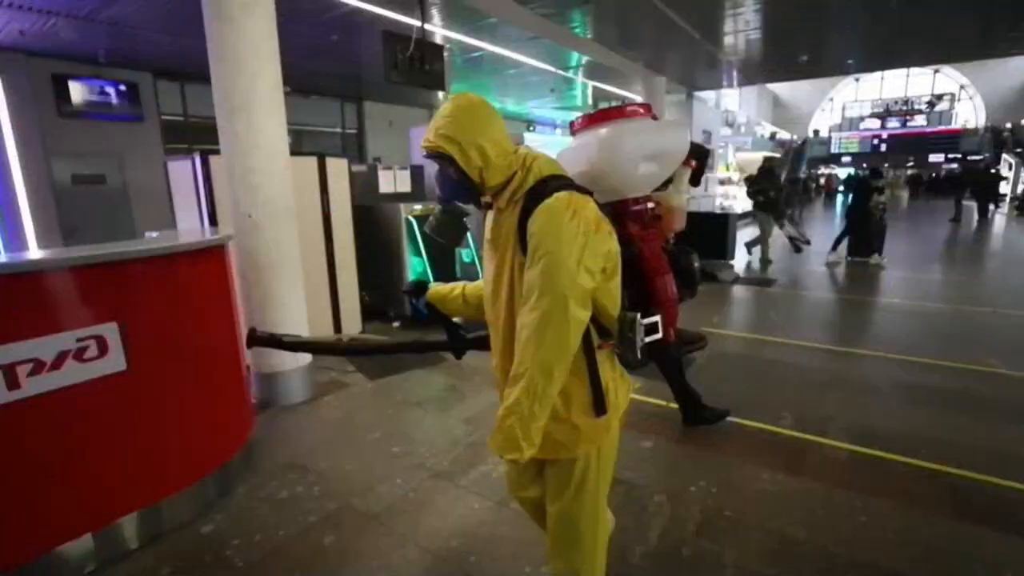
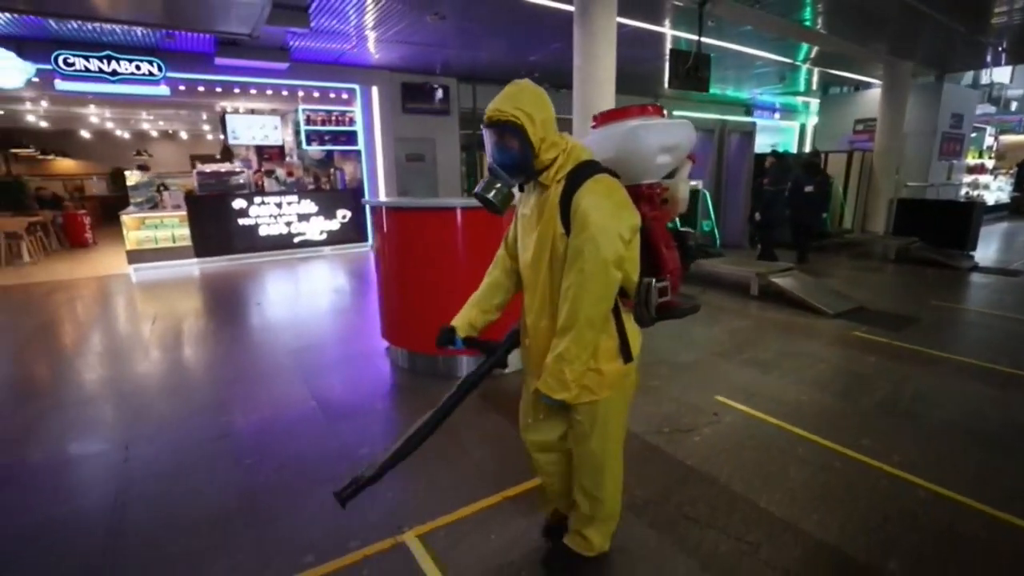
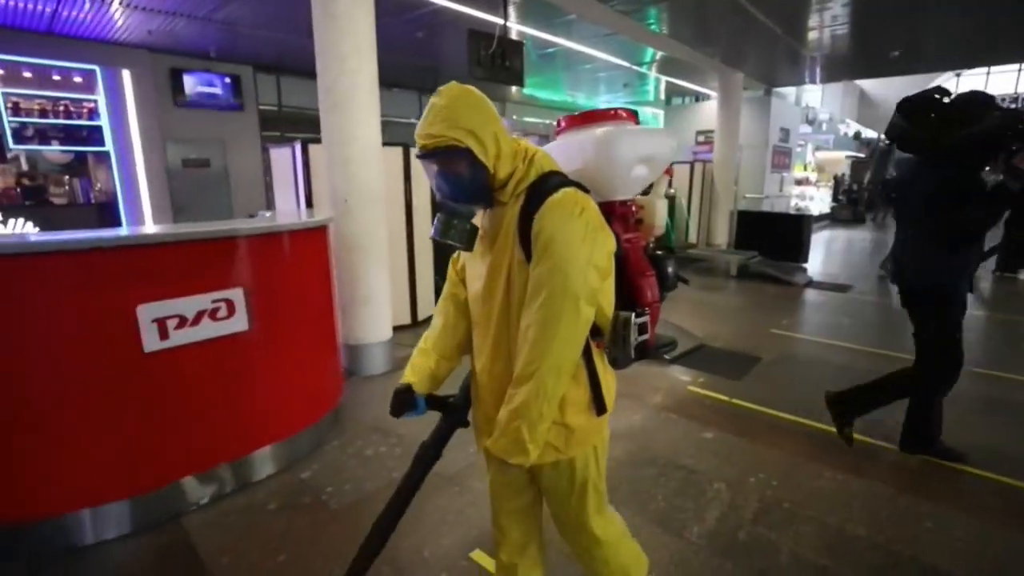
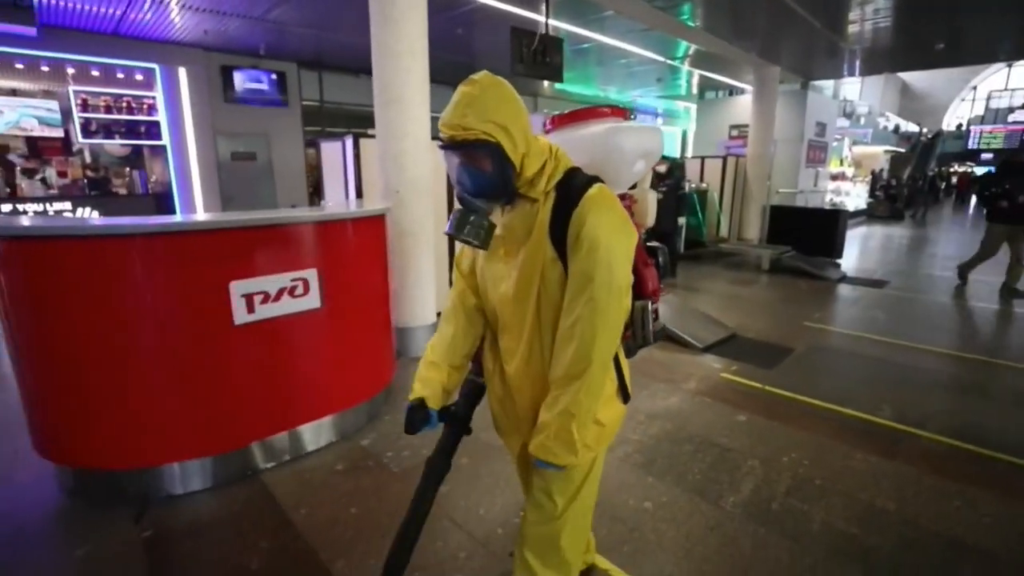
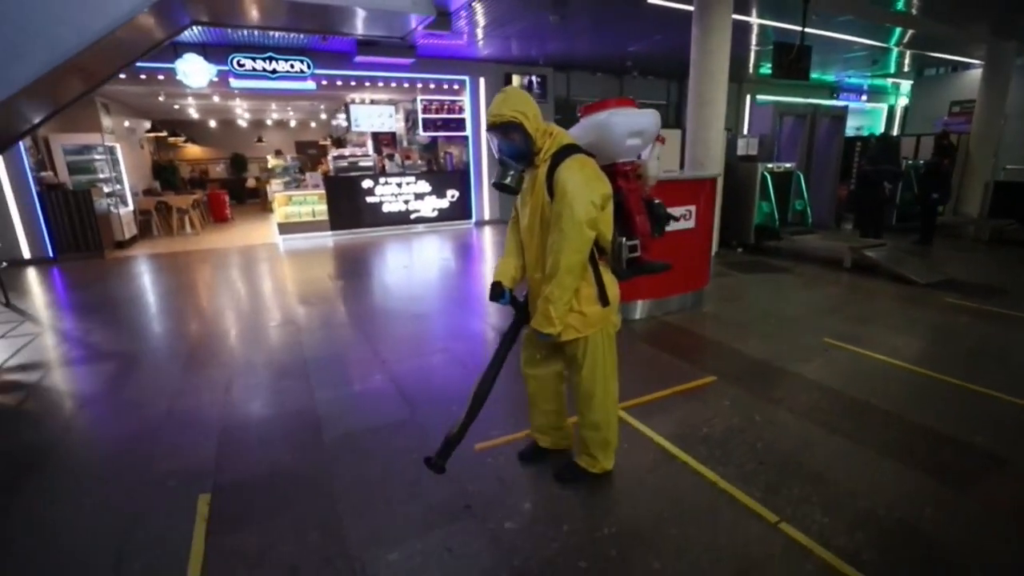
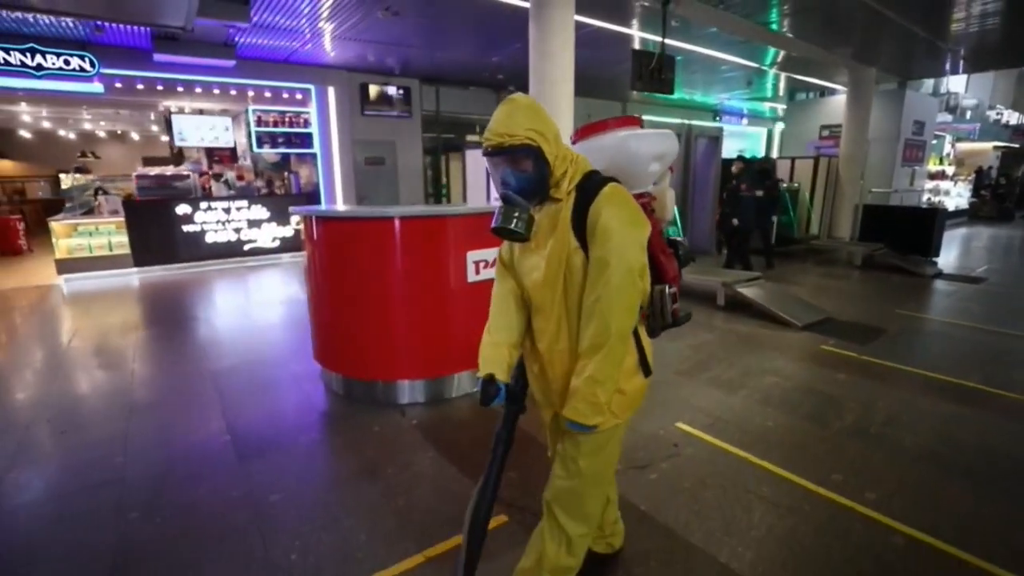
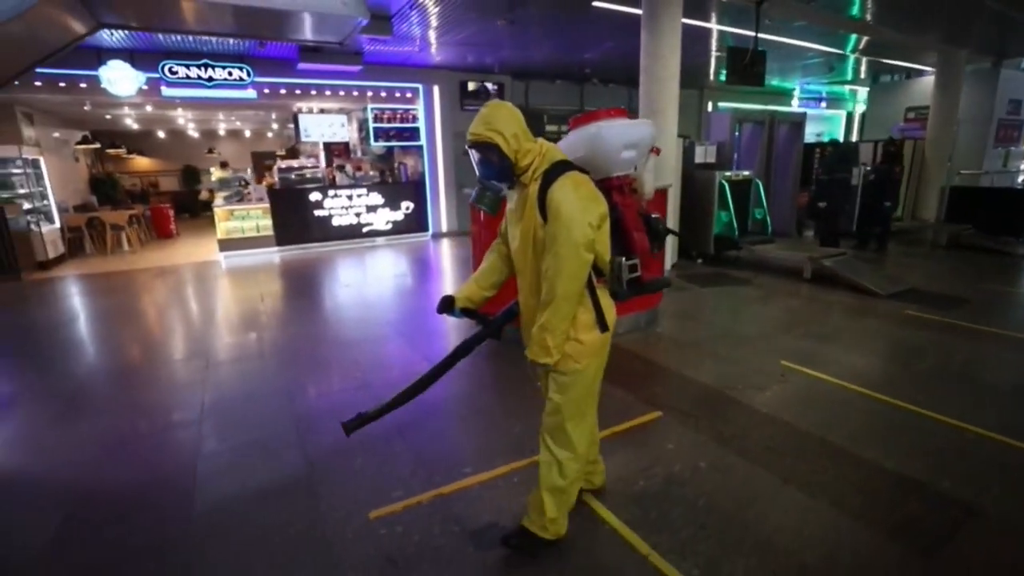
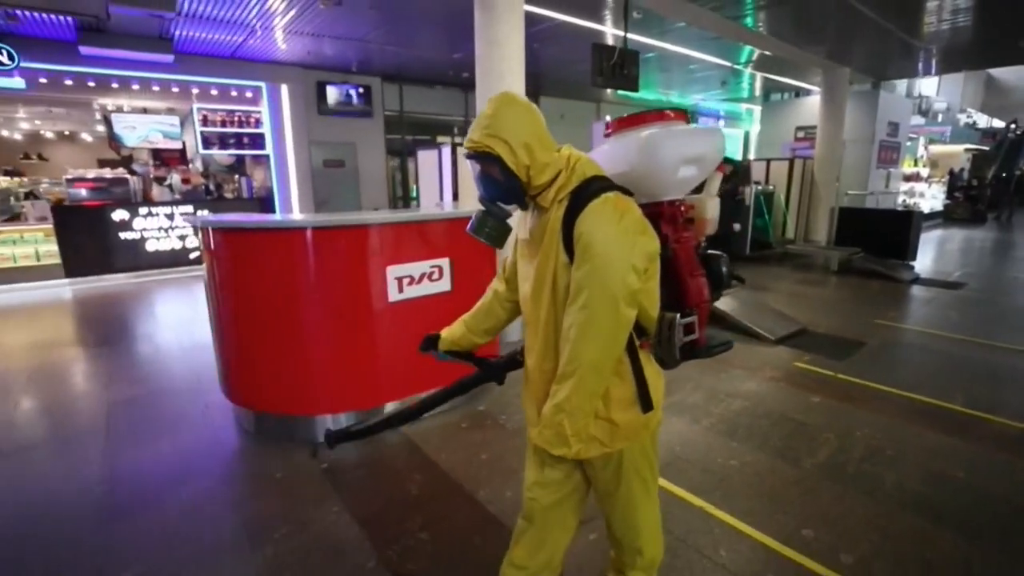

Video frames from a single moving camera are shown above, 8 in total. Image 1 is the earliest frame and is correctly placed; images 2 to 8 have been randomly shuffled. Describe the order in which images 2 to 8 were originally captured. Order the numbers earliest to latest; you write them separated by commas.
3, 4, 8, 6, 2, 7, 5
